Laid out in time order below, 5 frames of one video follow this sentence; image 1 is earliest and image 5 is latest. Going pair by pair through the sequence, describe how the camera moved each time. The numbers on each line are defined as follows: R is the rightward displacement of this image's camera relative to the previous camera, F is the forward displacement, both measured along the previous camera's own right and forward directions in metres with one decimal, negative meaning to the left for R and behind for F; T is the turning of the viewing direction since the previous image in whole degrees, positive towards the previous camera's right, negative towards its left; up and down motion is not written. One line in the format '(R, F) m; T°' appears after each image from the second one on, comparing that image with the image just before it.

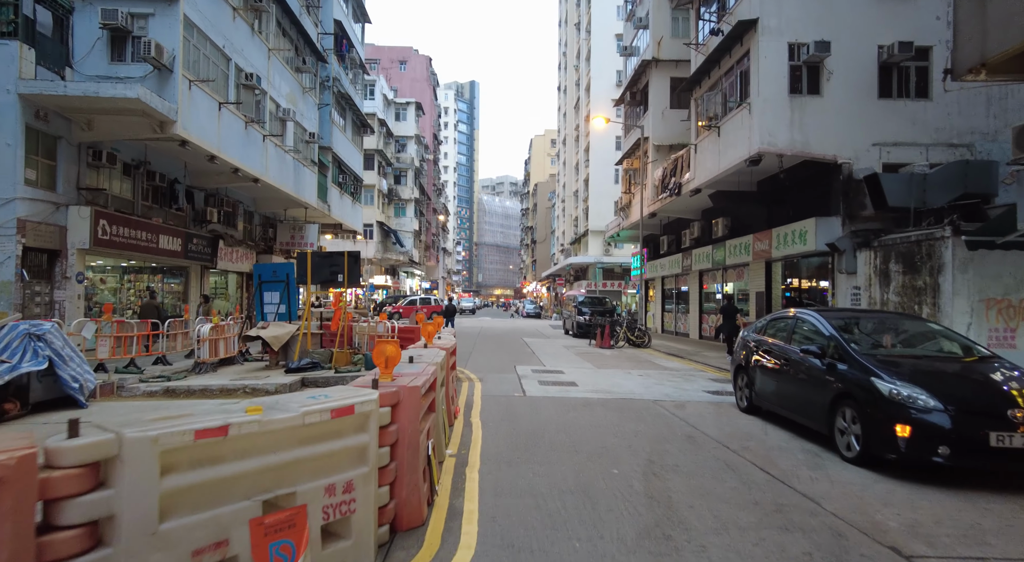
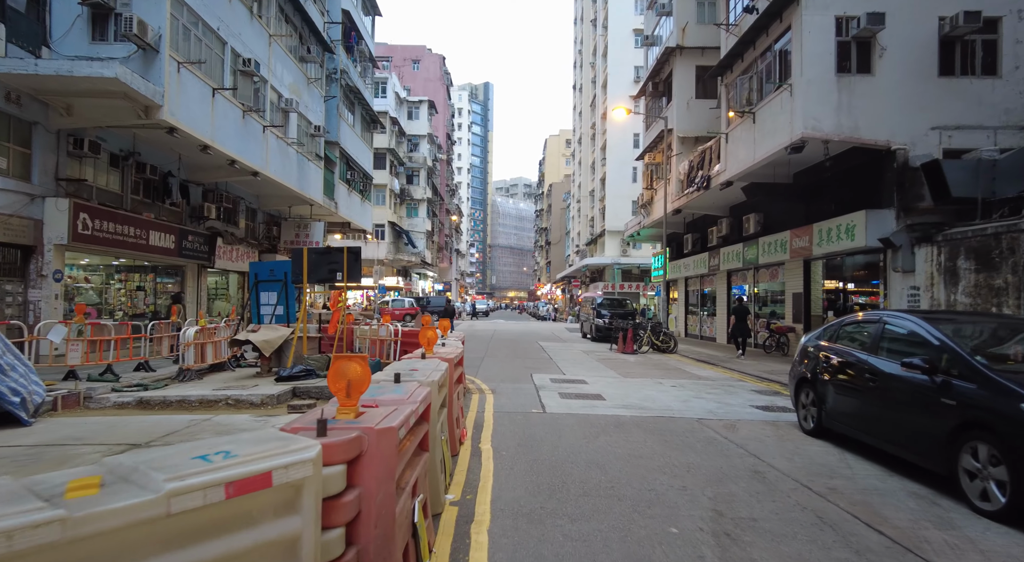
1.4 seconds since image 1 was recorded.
(-0.1, +1.3) m; -1°
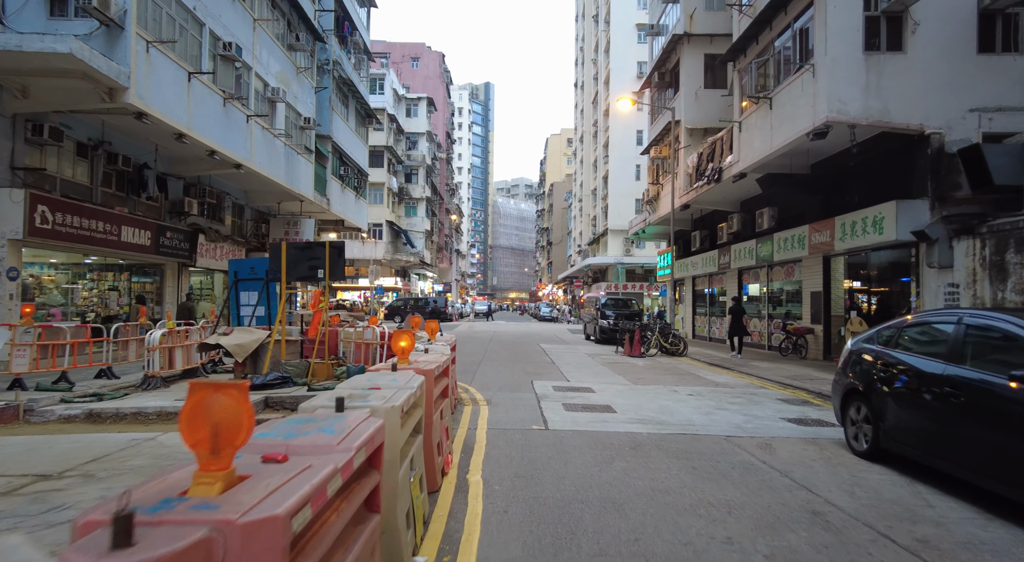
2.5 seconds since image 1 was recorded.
(+0.1, +1.1) m; 0°
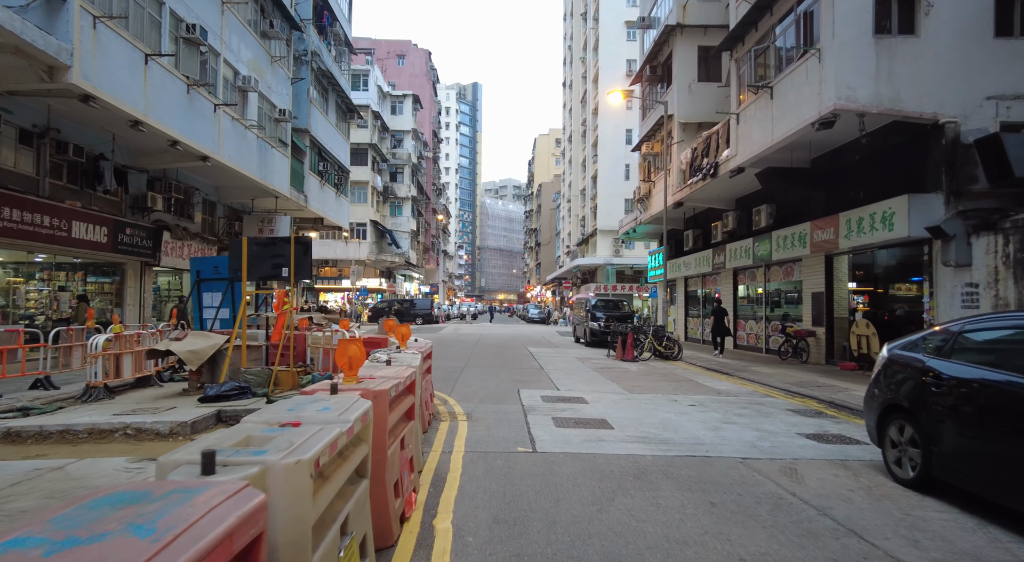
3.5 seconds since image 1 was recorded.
(+0.1, +0.9) m; +1°
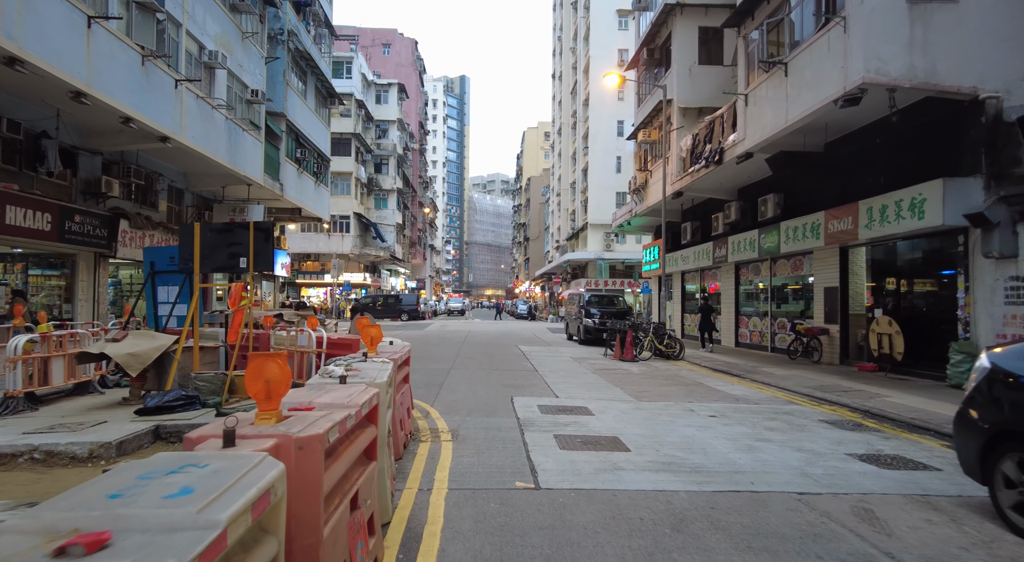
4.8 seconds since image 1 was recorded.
(-0.1, +1.2) m; +1°
